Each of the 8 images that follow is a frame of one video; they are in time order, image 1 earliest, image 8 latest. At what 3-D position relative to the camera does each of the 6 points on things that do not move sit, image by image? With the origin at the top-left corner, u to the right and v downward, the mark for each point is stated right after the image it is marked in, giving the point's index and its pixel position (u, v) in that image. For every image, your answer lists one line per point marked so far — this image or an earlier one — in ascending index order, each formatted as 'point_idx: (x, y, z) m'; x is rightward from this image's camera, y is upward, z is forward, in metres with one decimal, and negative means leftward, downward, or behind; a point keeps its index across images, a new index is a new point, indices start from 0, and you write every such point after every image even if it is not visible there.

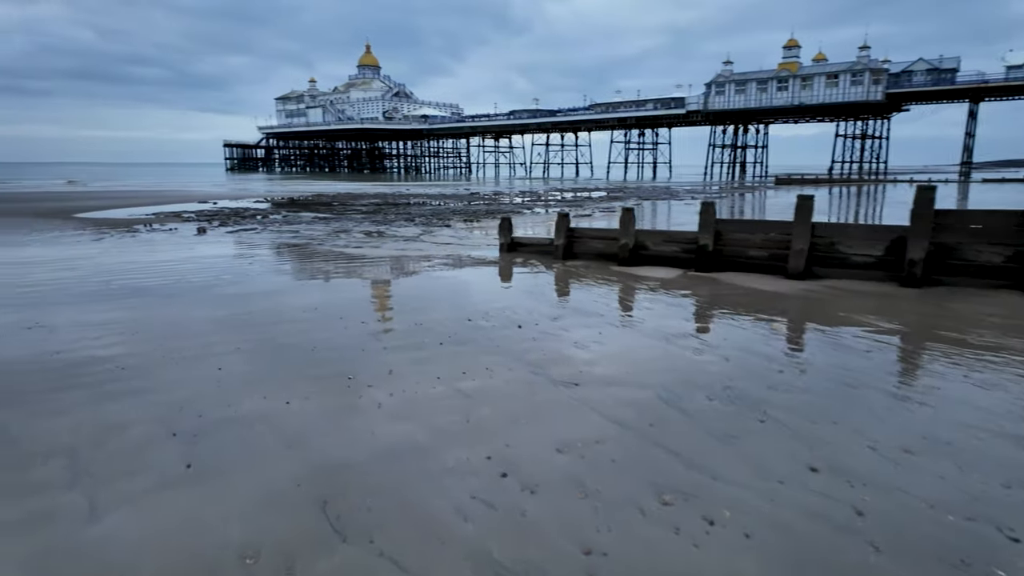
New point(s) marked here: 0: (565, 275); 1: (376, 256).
0: (+0.9, +0.3, +10.2) m
1: (-3.0, +0.7, +12.5) m
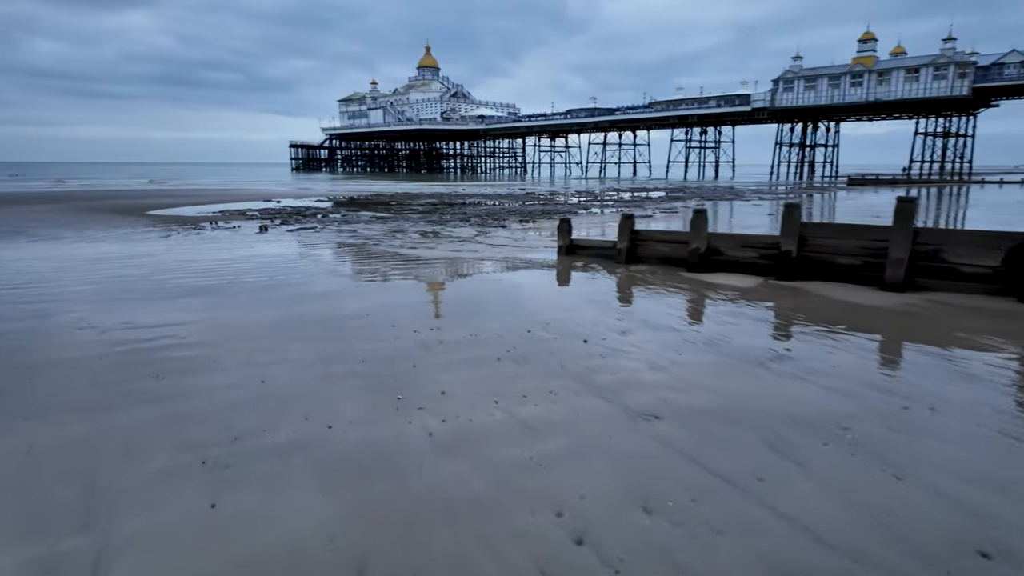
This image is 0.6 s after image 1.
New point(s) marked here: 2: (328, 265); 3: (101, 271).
0: (+1.9, +0.2, +9.6) m
1: (-1.7, +0.7, +12.2) m
2: (-3.5, +0.5, +11.0) m
3: (-7.5, +0.3, +10.6) m
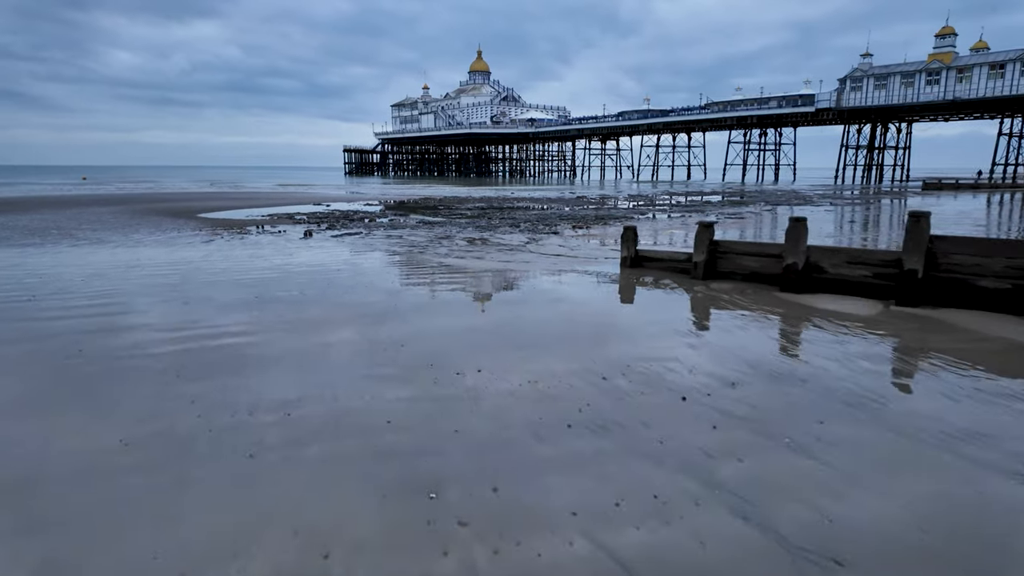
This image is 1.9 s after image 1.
0: (+2.7, -0.1, +8.2) m
1: (-0.7, +0.4, +11.1) m
2: (-2.5, +0.2, +10.0) m
3: (-6.5, +0.2, +9.9) m
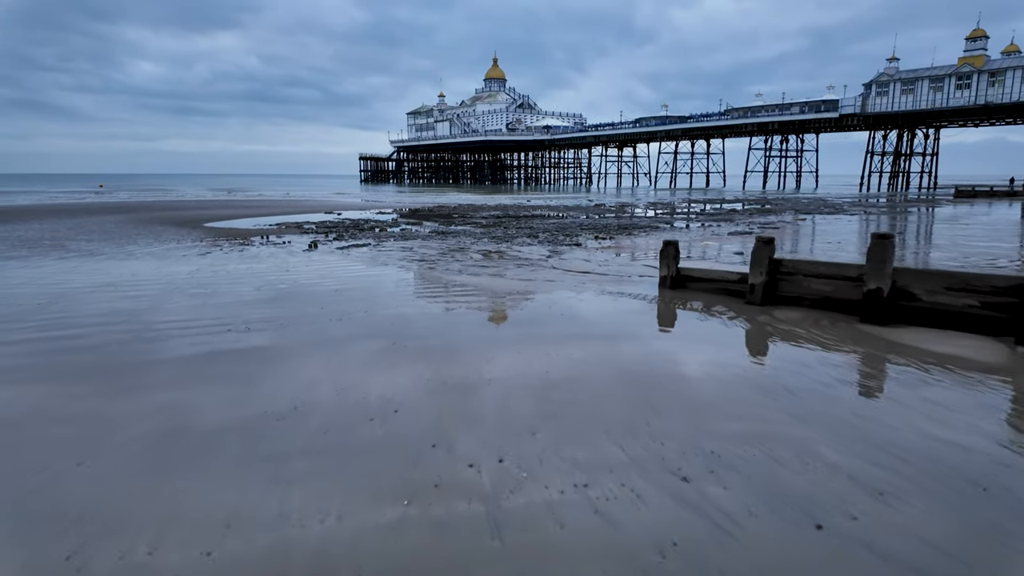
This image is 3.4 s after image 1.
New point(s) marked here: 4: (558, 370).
0: (+3.0, -0.5, +6.8) m
1: (-0.3, 0.0, +9.8) m
2: (-2.2, -0.1, +8.8) m
3: (-6.2, -0.2, +8.8) m
4: (+0.4, -0.7, +5.1) m
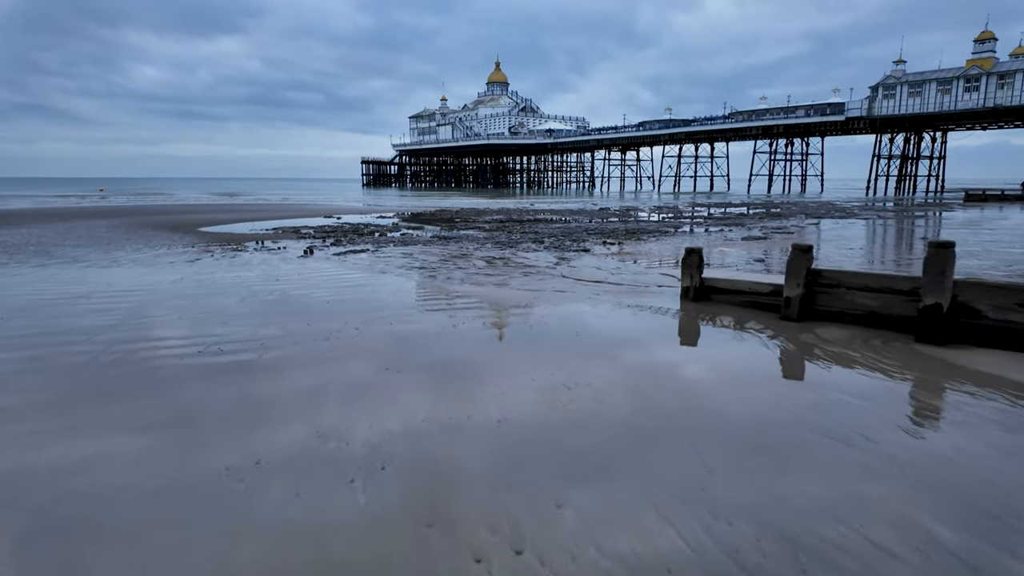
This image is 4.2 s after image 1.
0: (+3.1, -0.7, +6.0) m
1: (-0.2, -0.1, +9.0) m
2: (-2.1, -0.3, +8.0) m
3: (-6.1, -0.3, +8.0) m
4: (+0.5, -0.9, +4.3) m
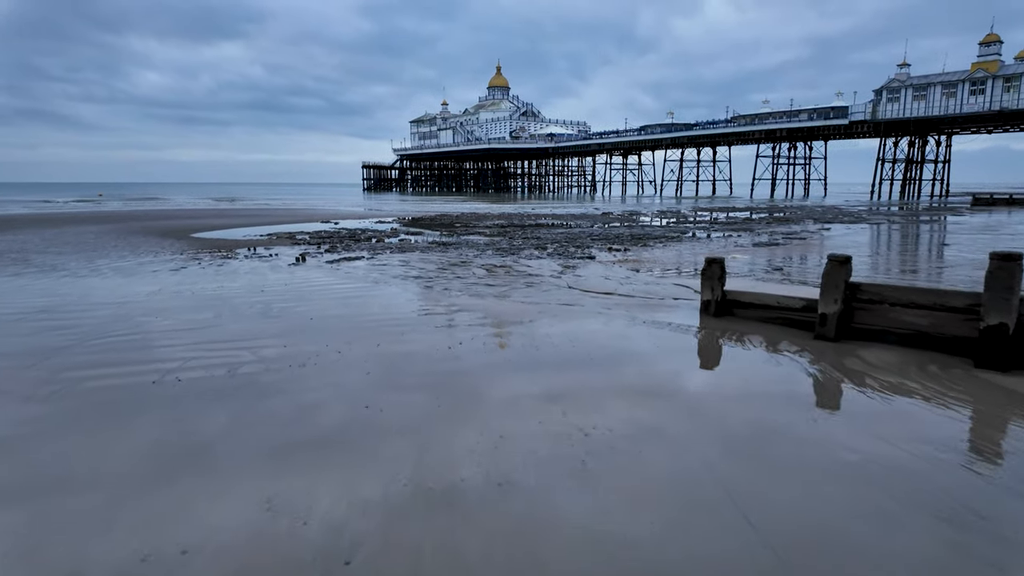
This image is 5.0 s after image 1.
0: (+3.1, -0.8, +5.2) m
1: (-0.1, -0.3, +8.3) m
2: (-2.0, -0.5, +7.3) m
3: (-6.0, -0.5, +7.3) m
4: (+0.5, -1.0, +3.6) m
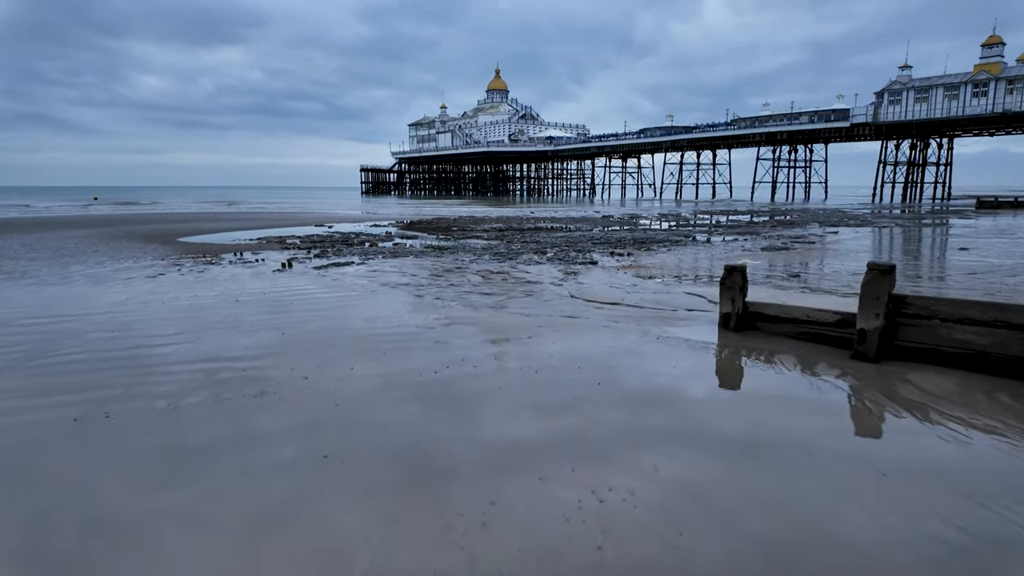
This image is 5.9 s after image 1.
0: (+3.1, -0.9, +4.4) m
1: (-0.2, -0.5, +7.5) m
2: (-2.1, -0.6, +6.5) m
3: (-6.1, -0.7, +6.5) m
4: (+0.5, -1.1, +2.8) m
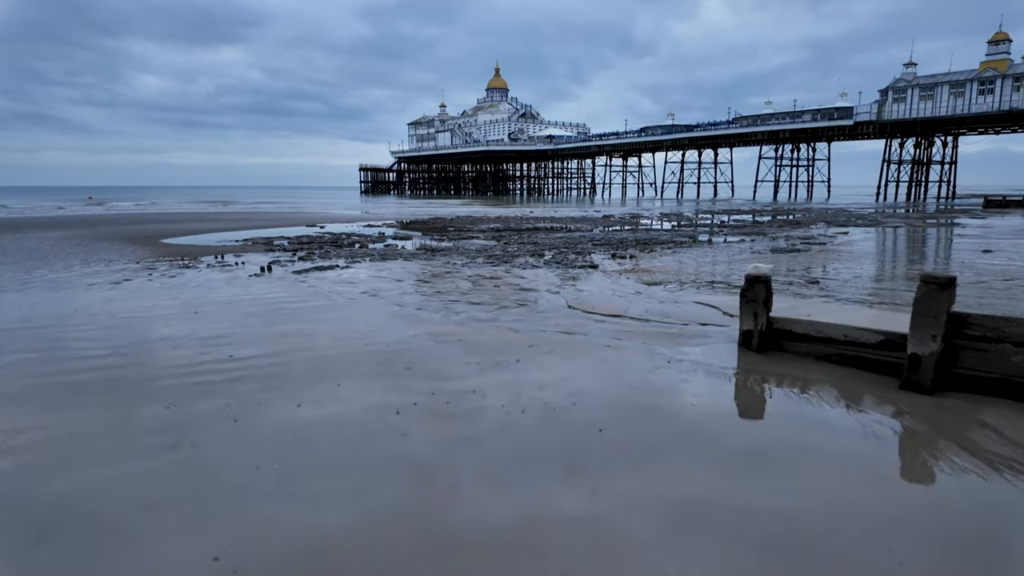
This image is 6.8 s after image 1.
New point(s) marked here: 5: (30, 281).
0: (+3.0, -1.1, +3.5) m
1: (-0.3, -0.6, +6.6) m
2: (-2.2, -0.7, +5.6) m
3: (-6.2, -0.8, +5.6) m
4: (+0.4, -1.3, +1.9) m
5: (-9.9, +0.2, +11.8) m
